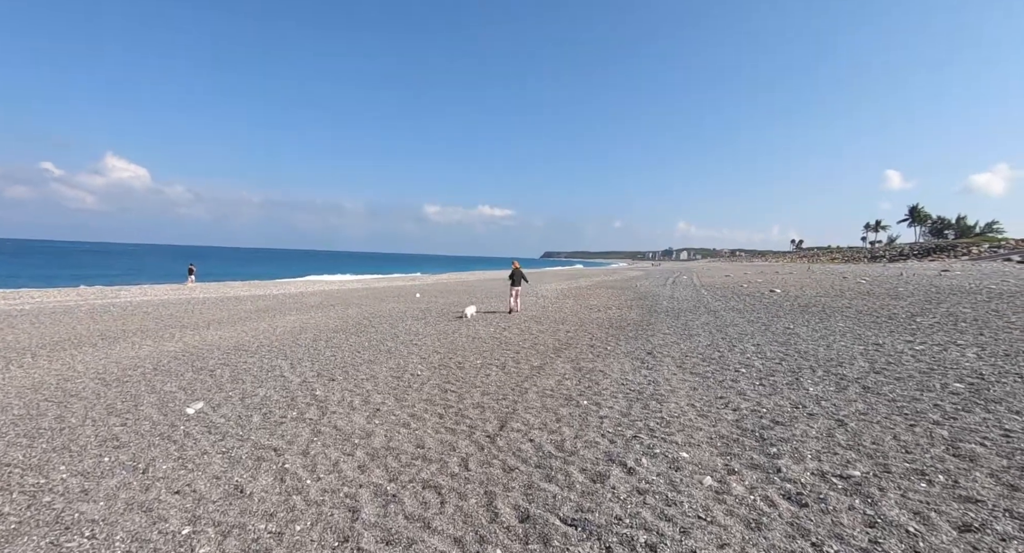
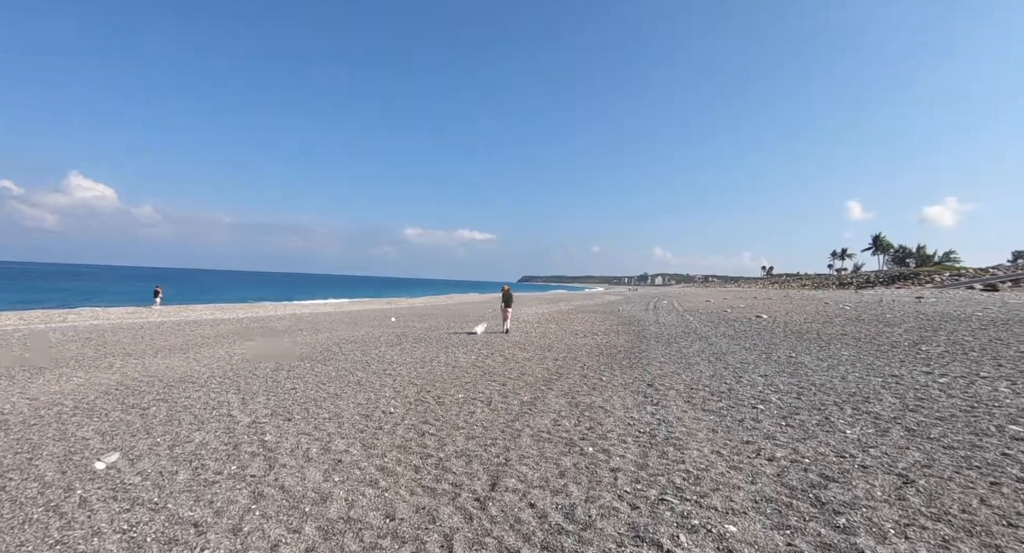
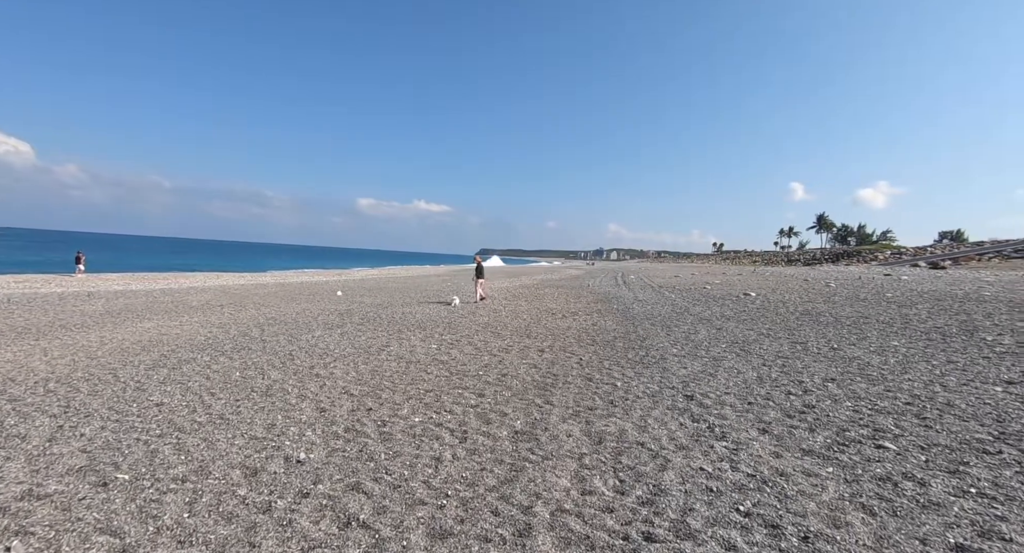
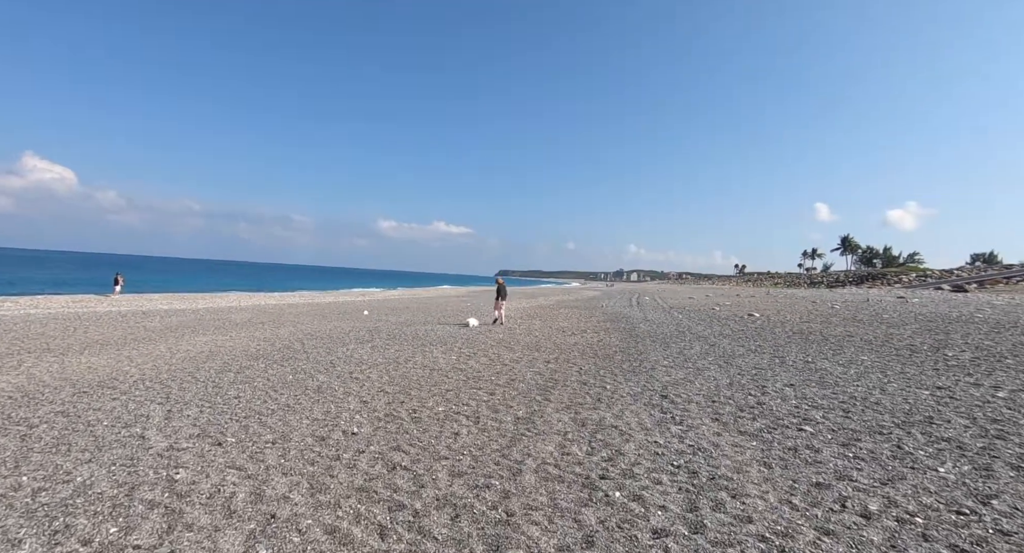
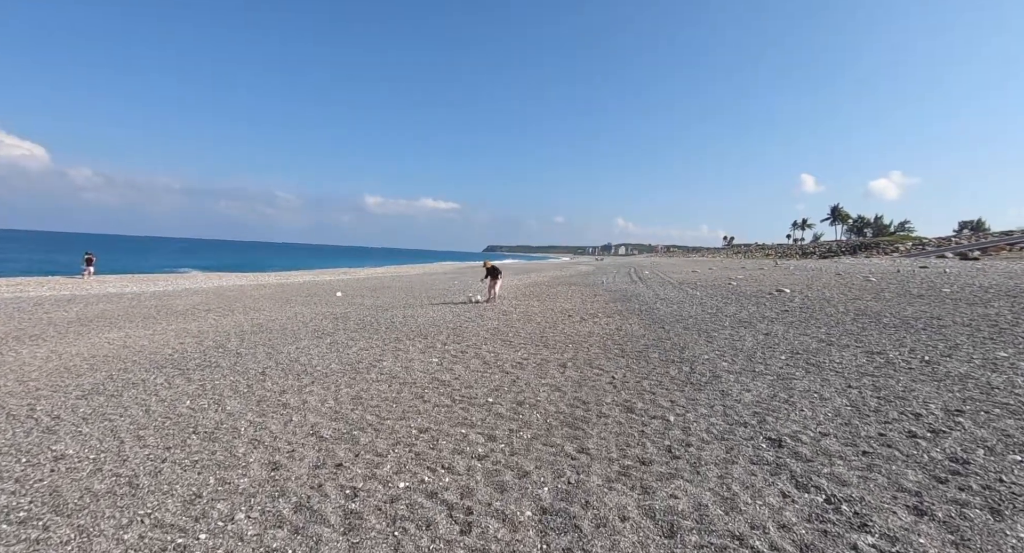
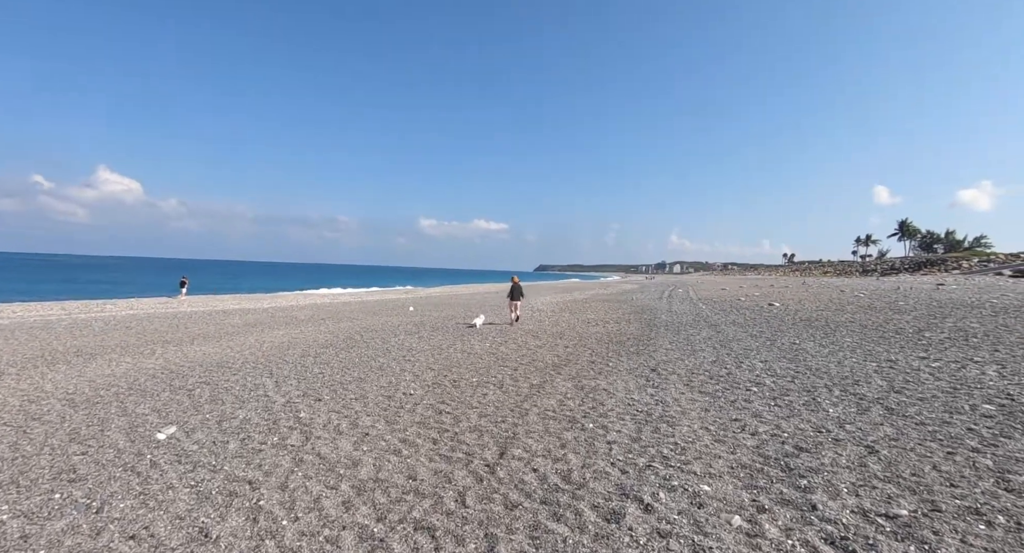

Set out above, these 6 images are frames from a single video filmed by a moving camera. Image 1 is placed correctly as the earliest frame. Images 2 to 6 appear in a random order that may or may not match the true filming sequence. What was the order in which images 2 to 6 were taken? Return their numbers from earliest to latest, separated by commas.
6, 2, 4, 3, 5
